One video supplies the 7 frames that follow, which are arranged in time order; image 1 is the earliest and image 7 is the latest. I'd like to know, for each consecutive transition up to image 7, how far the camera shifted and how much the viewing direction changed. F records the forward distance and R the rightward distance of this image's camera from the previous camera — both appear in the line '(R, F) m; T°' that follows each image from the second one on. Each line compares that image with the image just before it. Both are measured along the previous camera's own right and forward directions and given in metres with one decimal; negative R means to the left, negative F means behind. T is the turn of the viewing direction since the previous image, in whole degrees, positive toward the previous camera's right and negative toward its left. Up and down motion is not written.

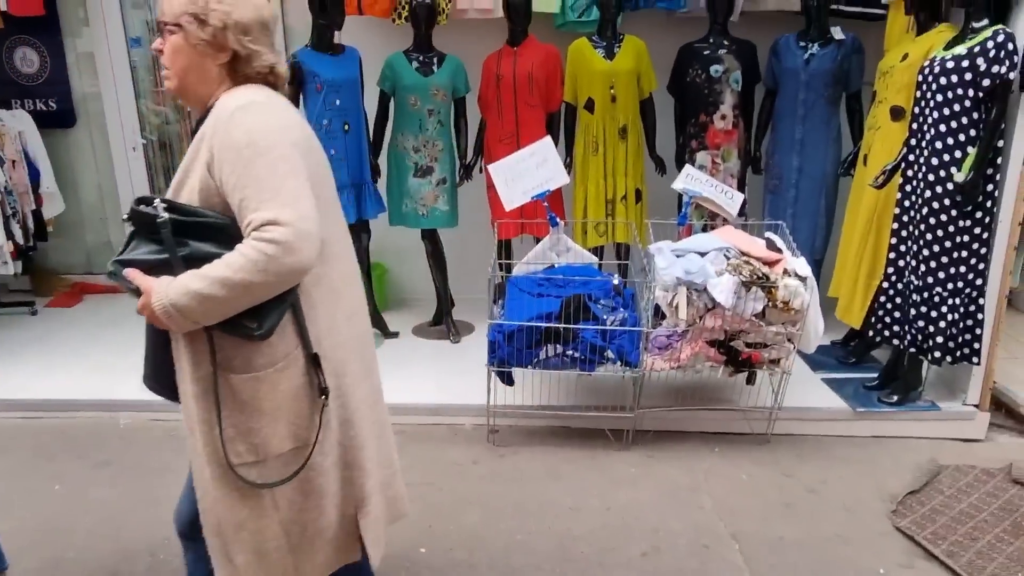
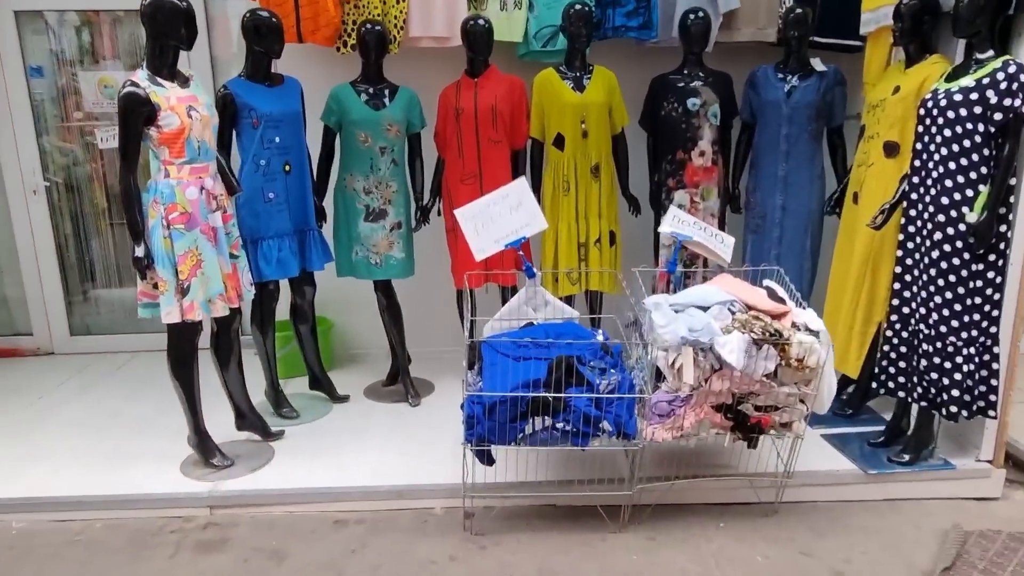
(-0.1, +0.3) m; +5°
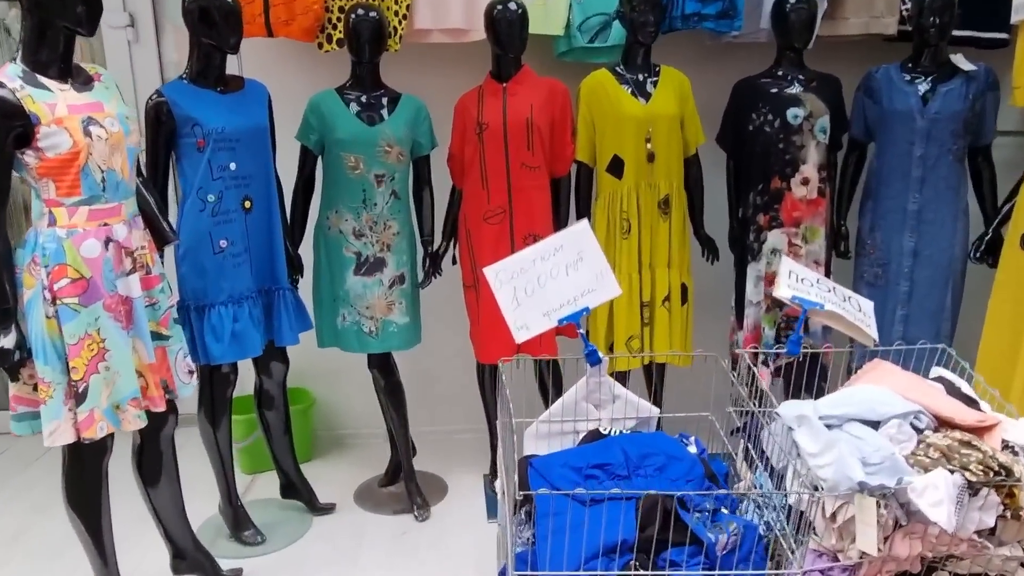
(-0.1, +0.7) m; 0°
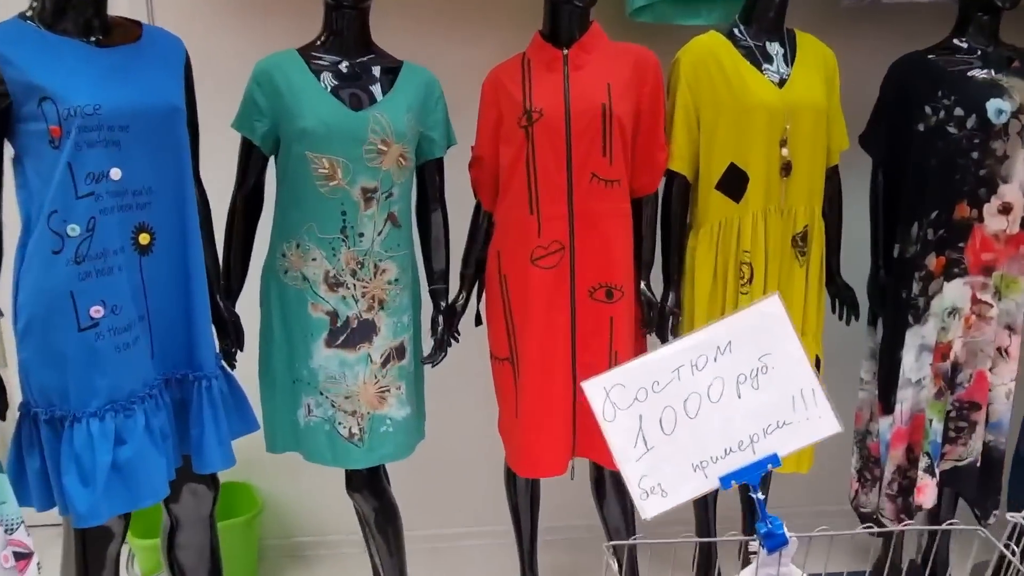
(-0.2, +0.8) m; +4°
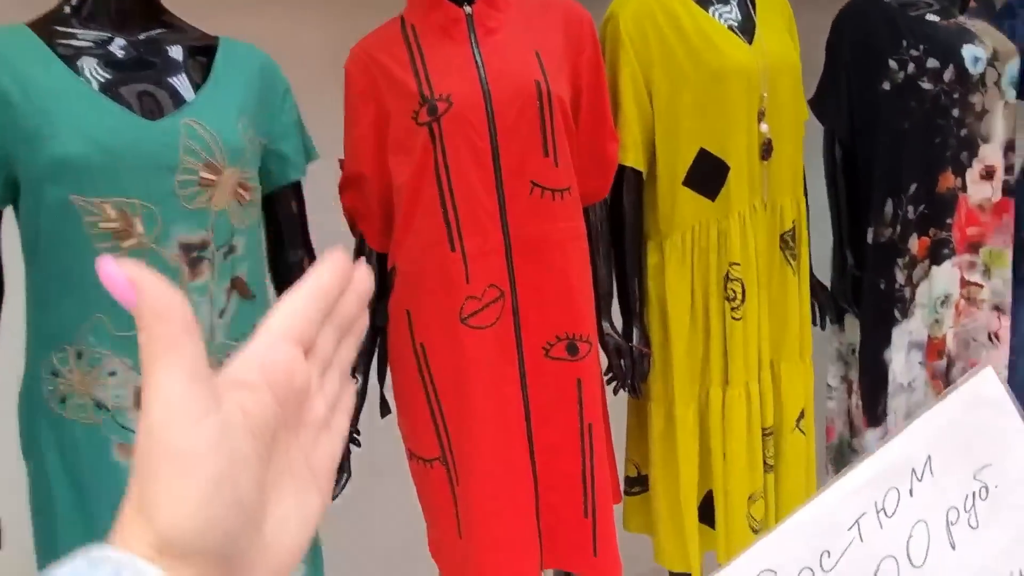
(-0.1, +0.5) m; +14°
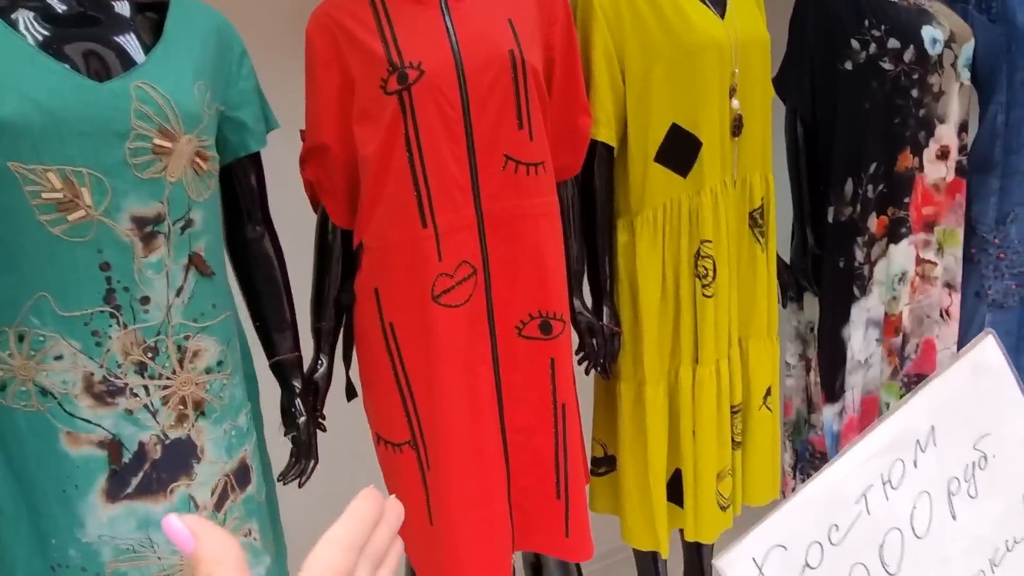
(0.0, 0.0) m; +4°
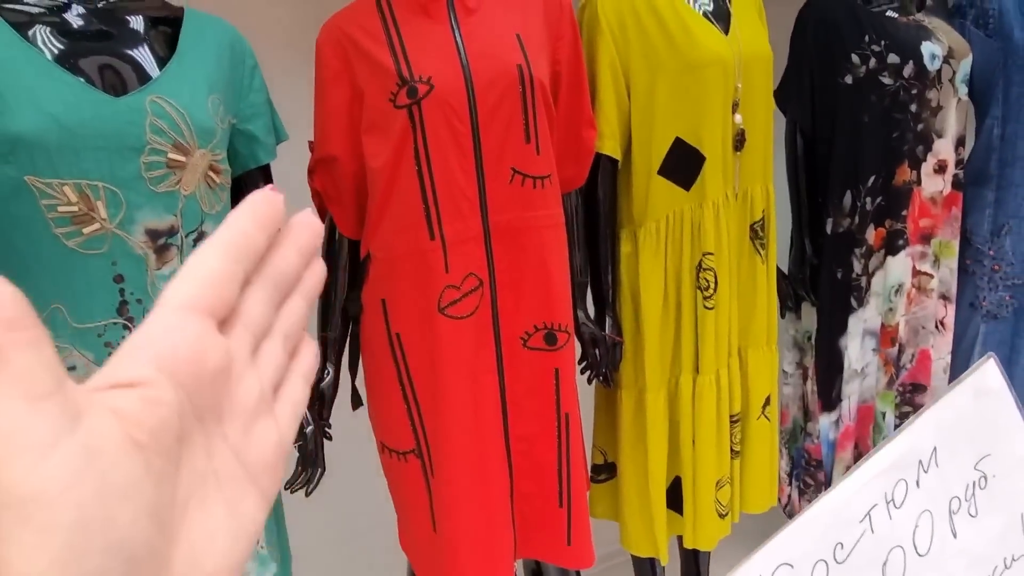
(0.0, 0.0) m; +1°
